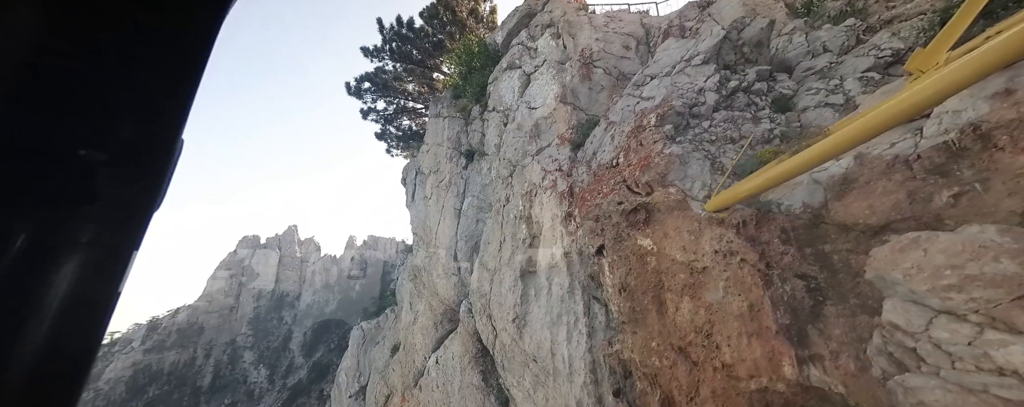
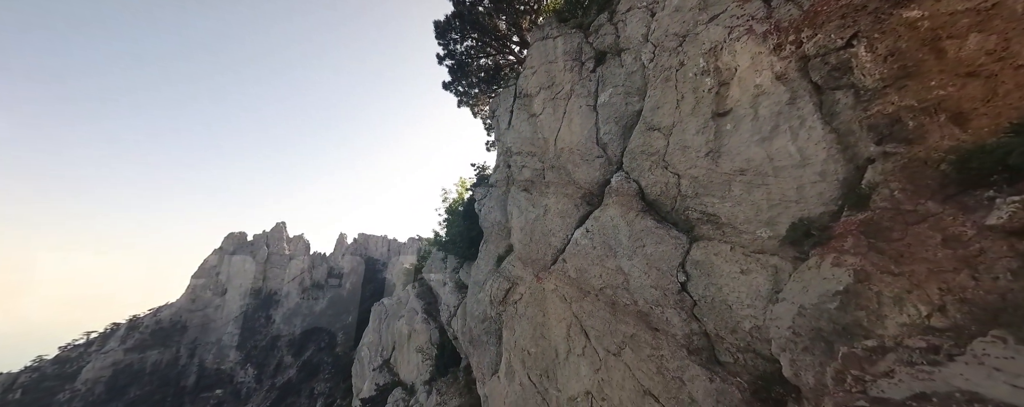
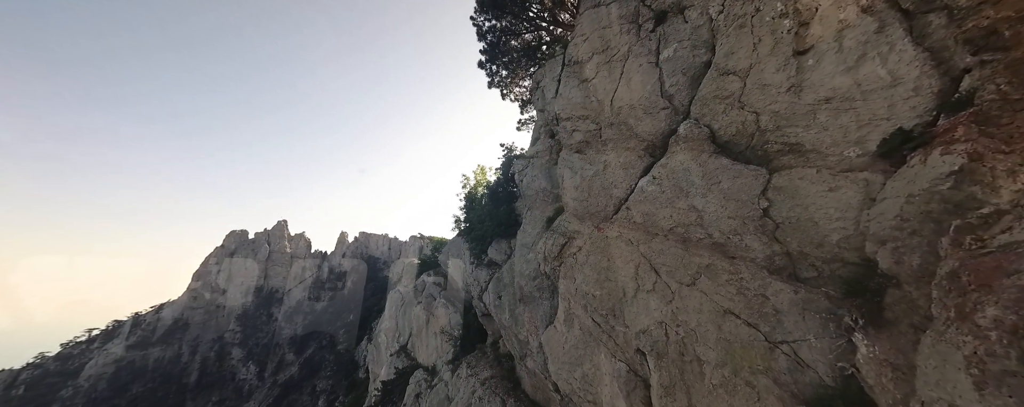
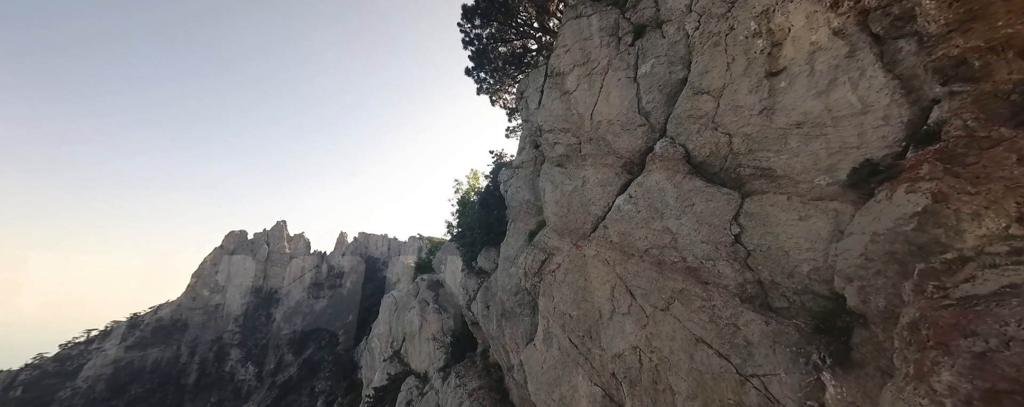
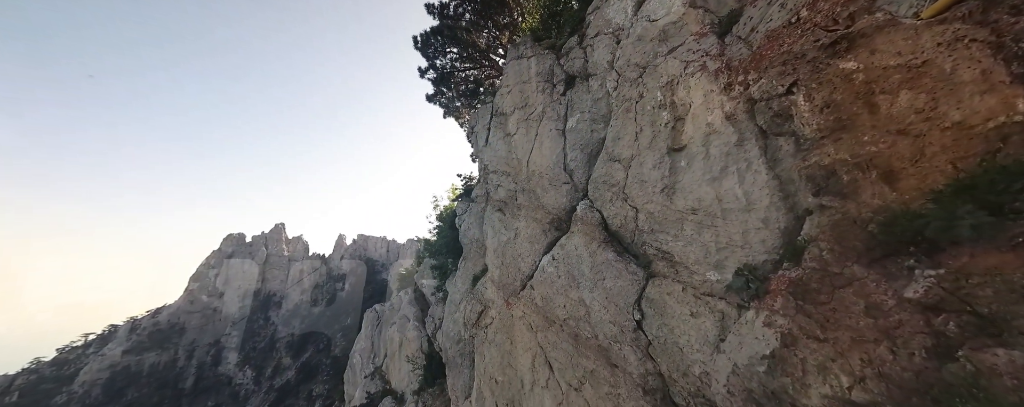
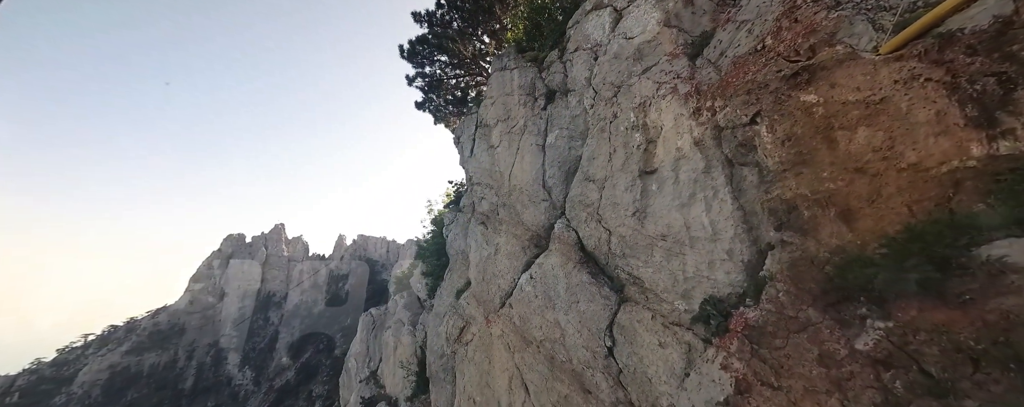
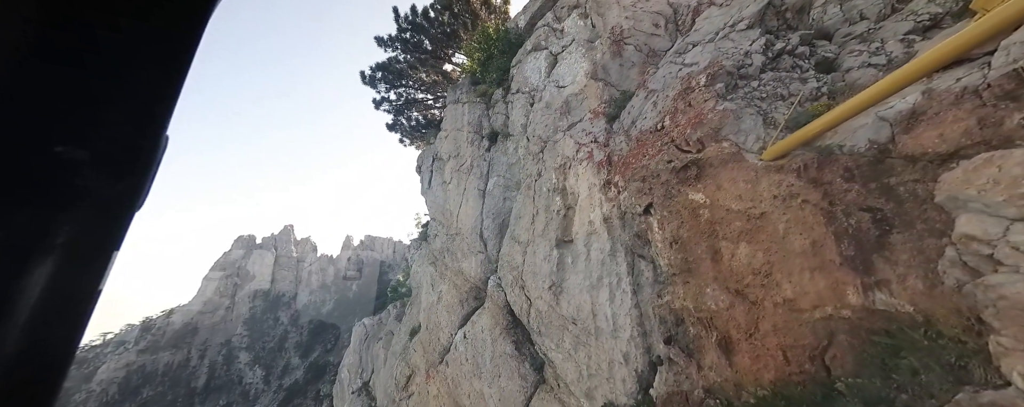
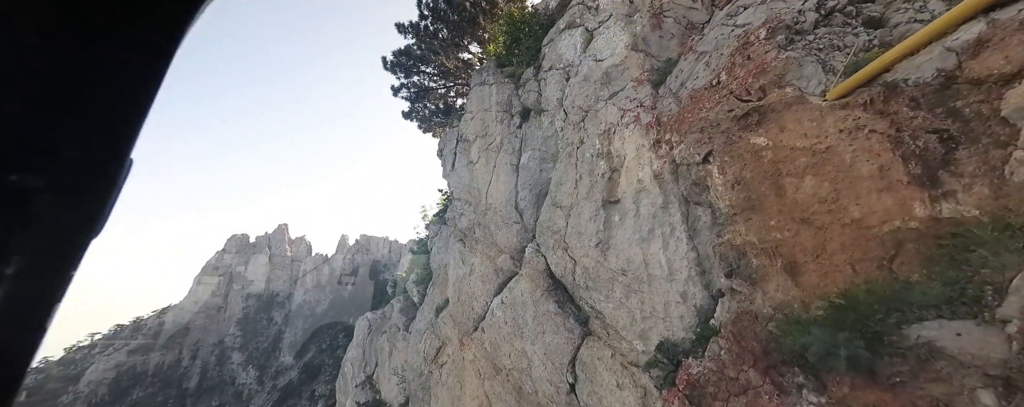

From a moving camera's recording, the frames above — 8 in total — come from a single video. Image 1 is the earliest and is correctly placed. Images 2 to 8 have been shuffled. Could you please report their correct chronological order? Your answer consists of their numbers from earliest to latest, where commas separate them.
7, 8, 6, 5, 2, 4, 3
